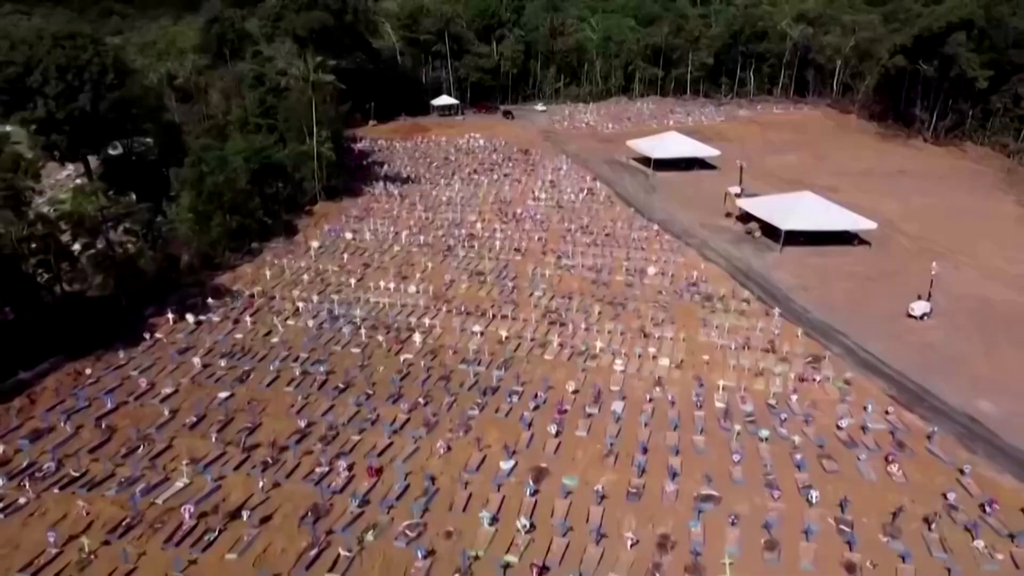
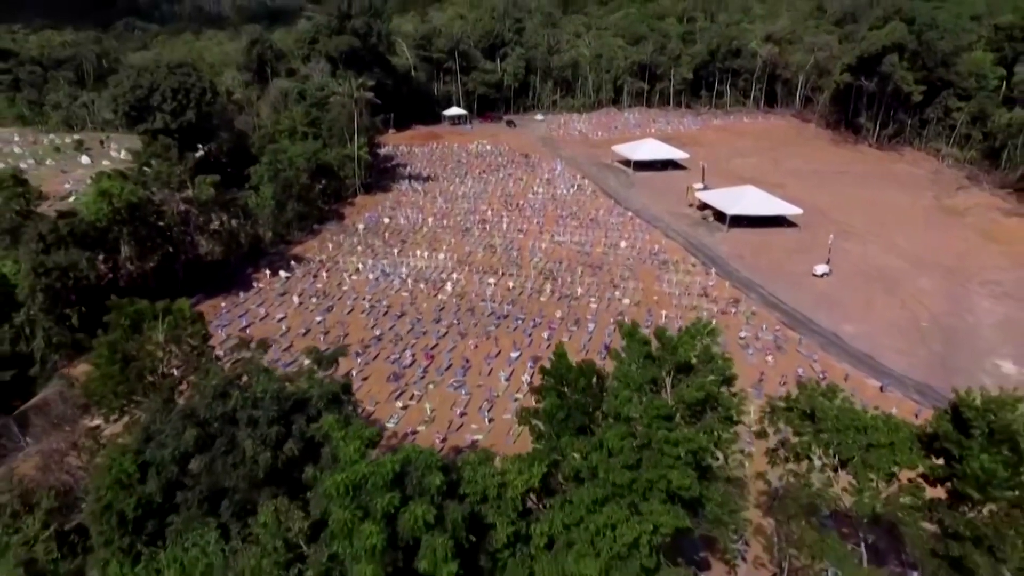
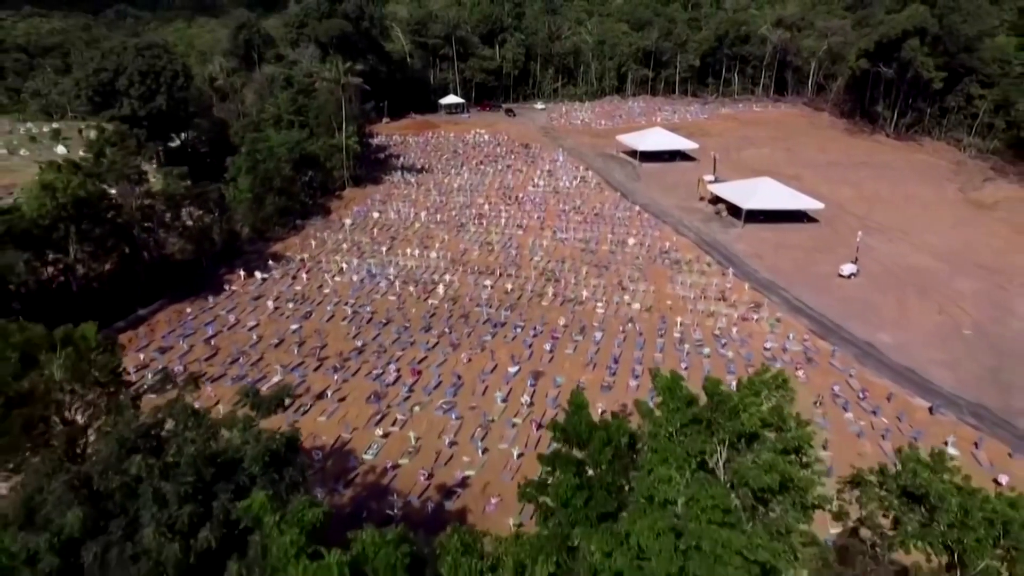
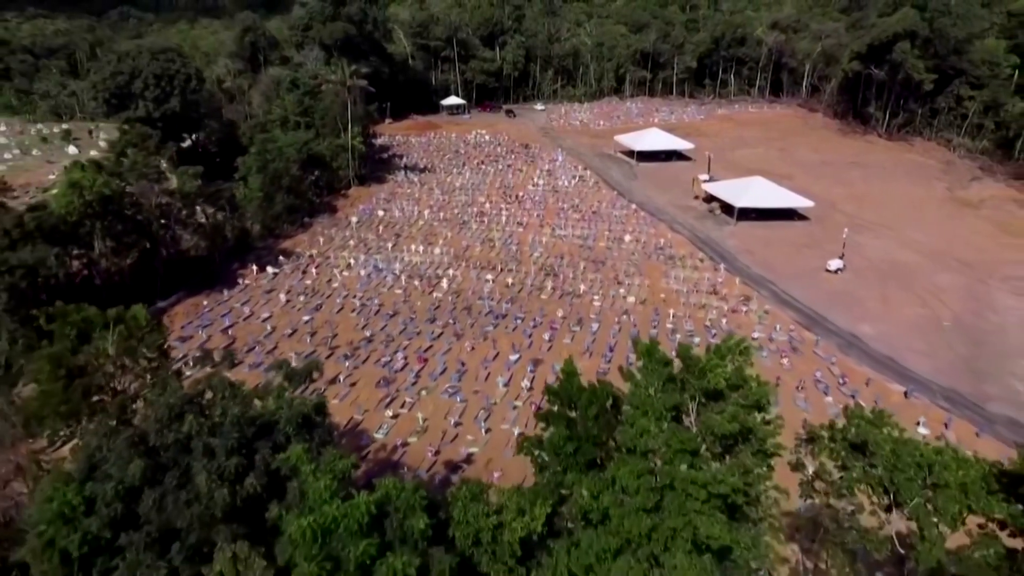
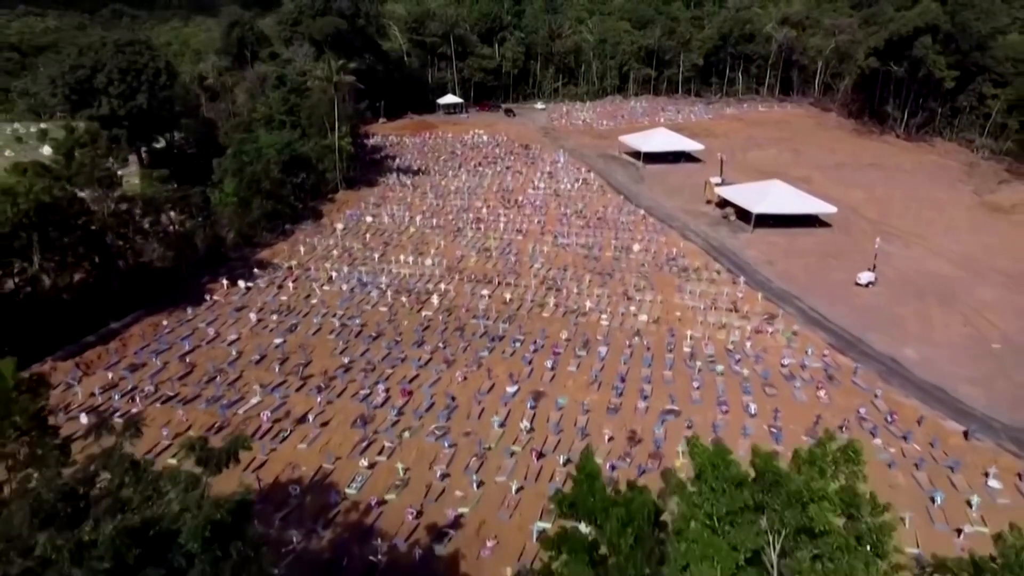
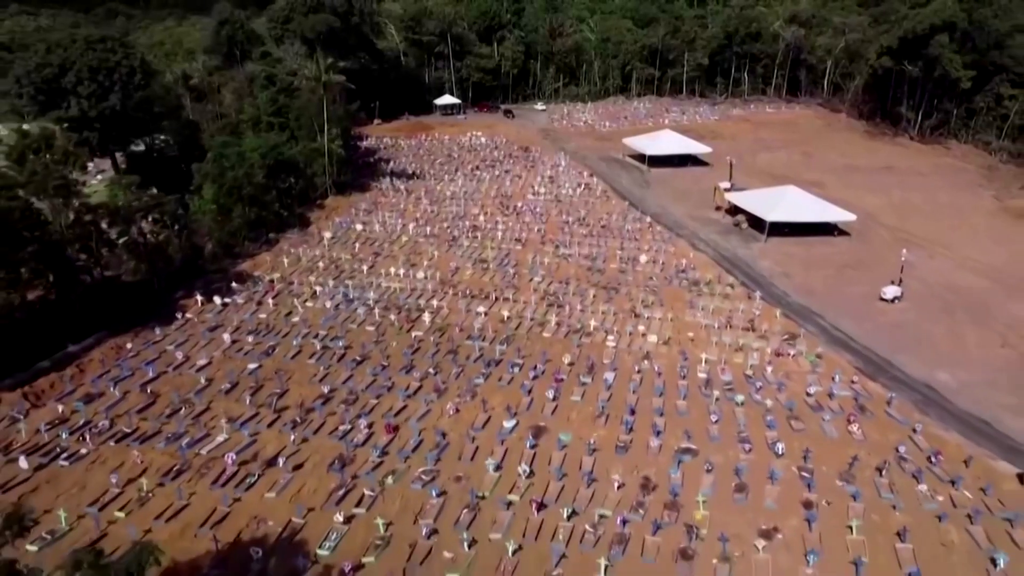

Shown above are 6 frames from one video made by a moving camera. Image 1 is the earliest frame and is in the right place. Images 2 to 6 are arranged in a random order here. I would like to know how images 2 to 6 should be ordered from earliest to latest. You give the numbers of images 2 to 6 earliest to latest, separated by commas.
6, 5, 3, 4, 2
